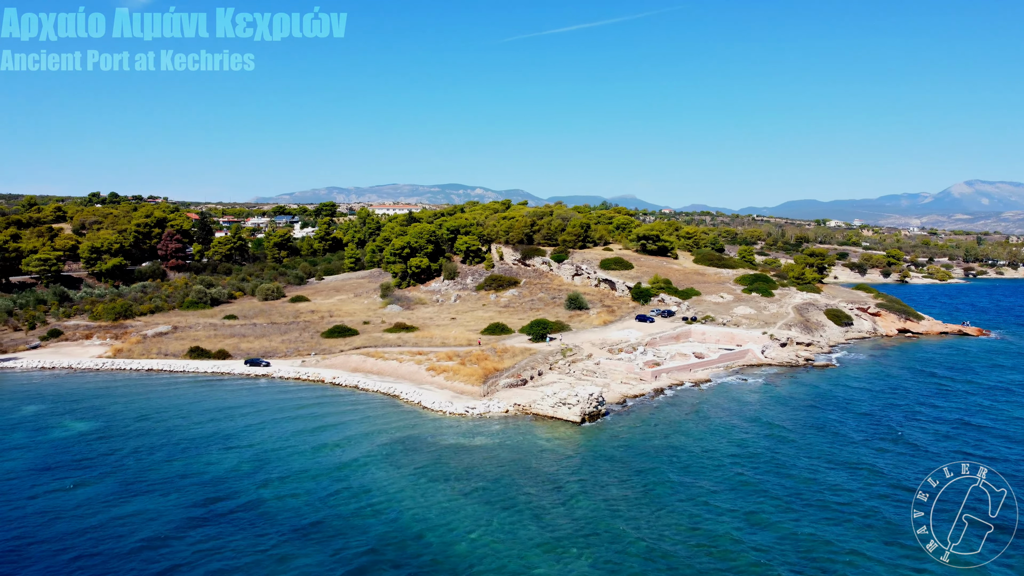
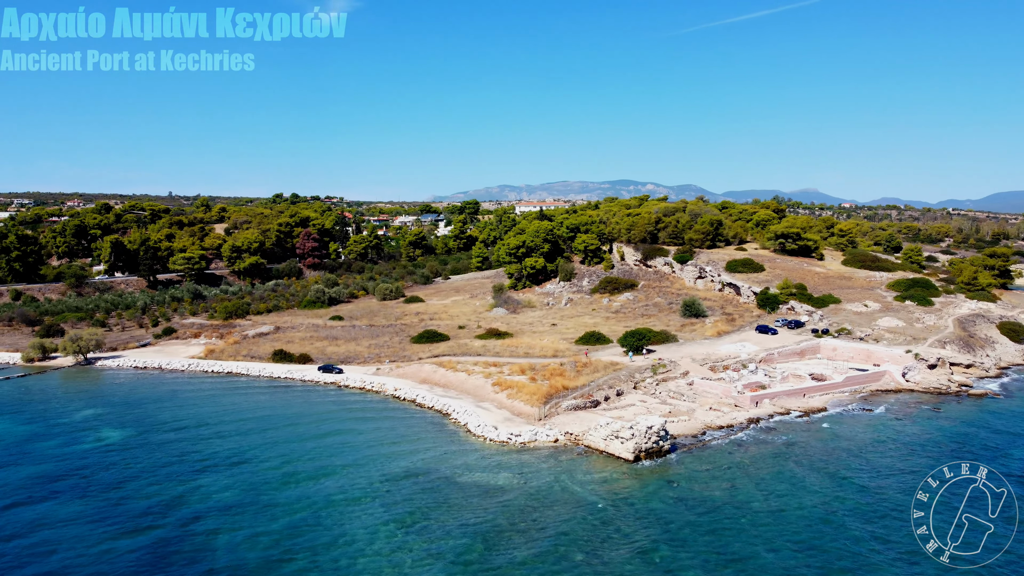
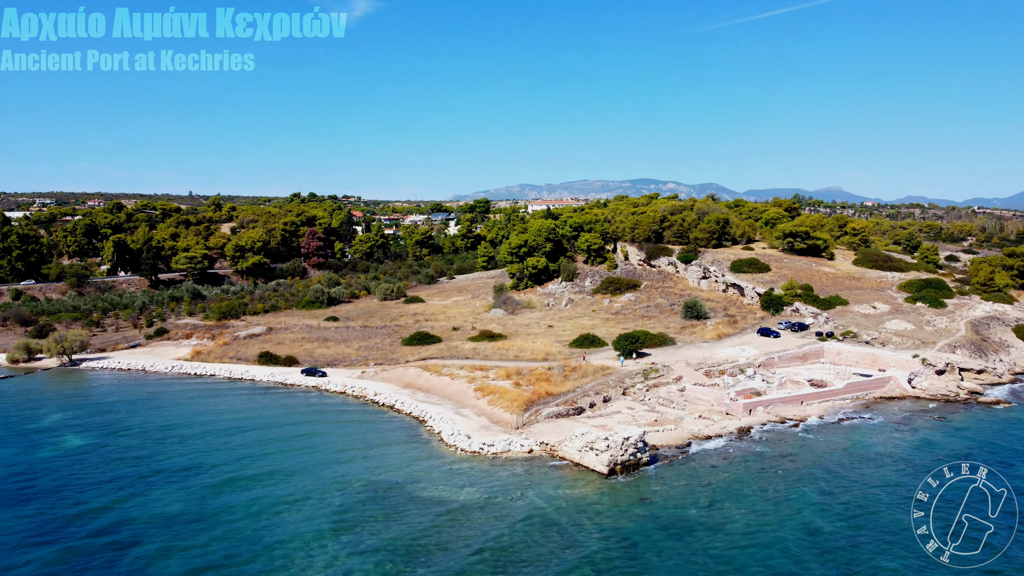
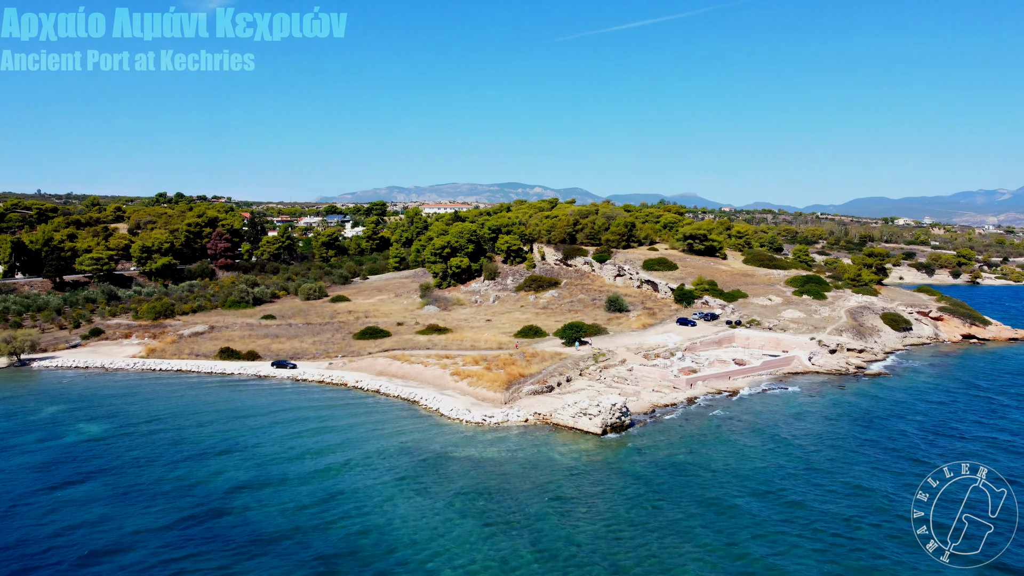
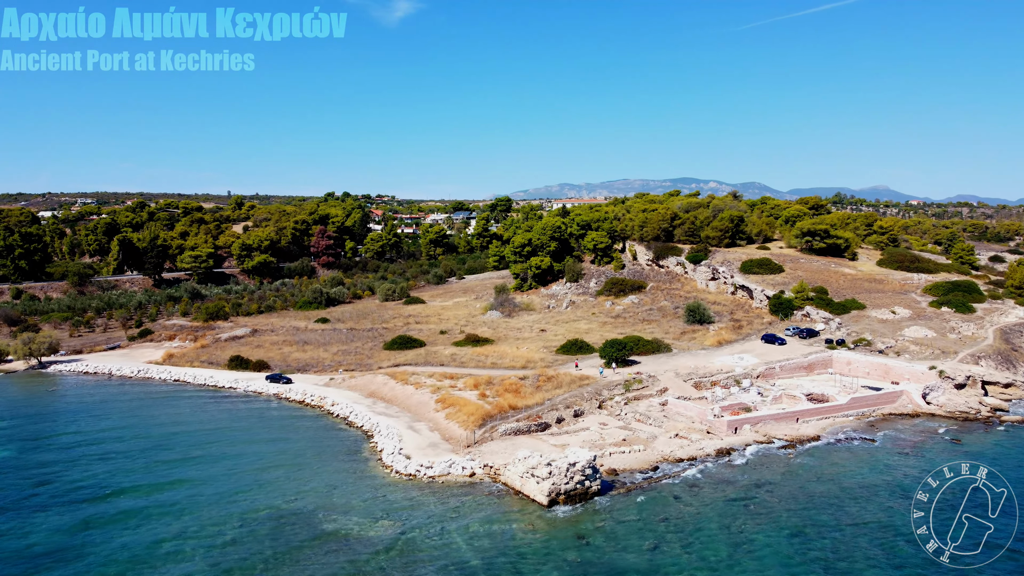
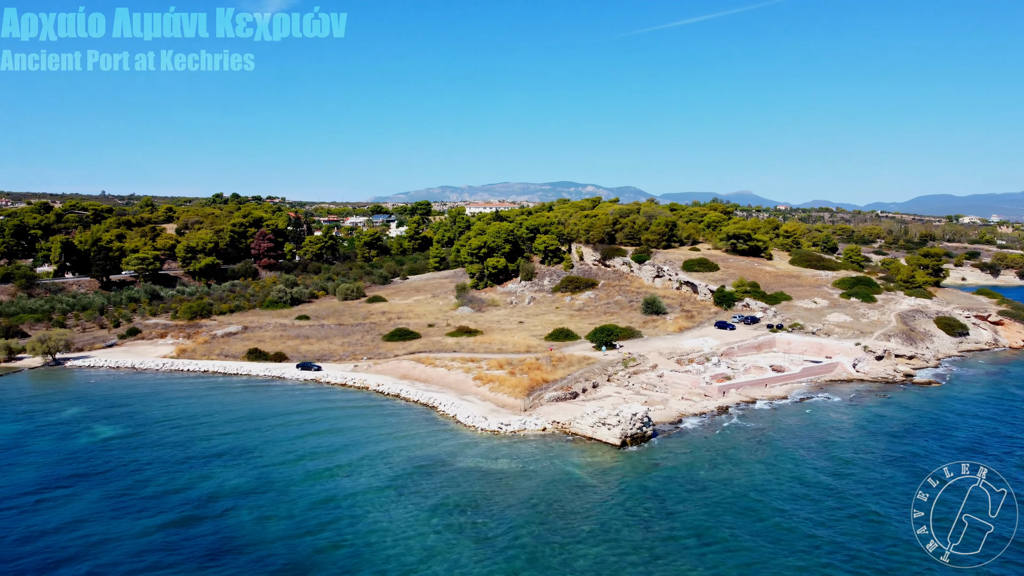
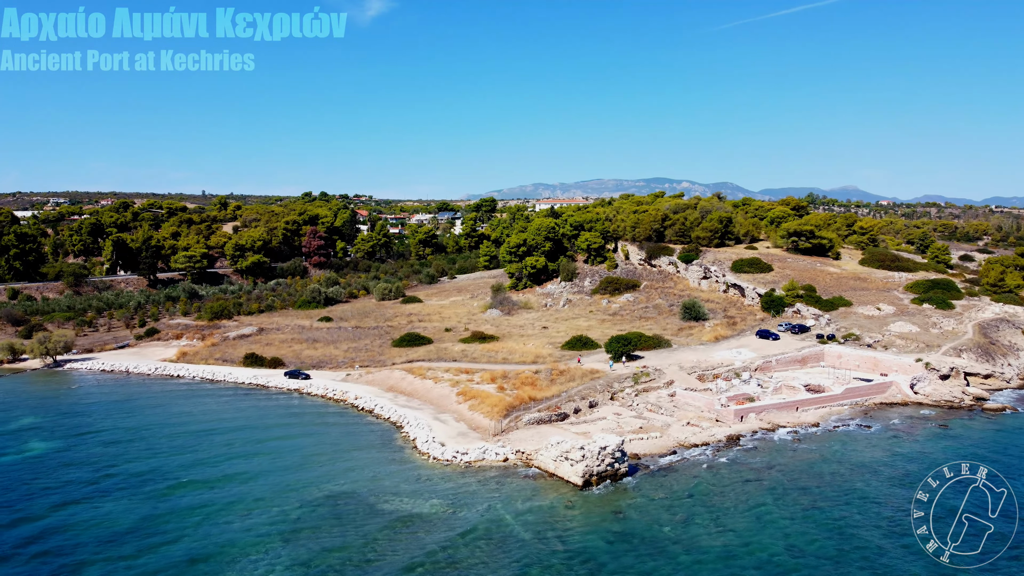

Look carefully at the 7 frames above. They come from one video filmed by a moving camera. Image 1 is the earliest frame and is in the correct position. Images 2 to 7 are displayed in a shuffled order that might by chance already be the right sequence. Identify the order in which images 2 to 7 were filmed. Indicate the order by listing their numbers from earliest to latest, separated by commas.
4, 6, 2, 3, 7, 5
